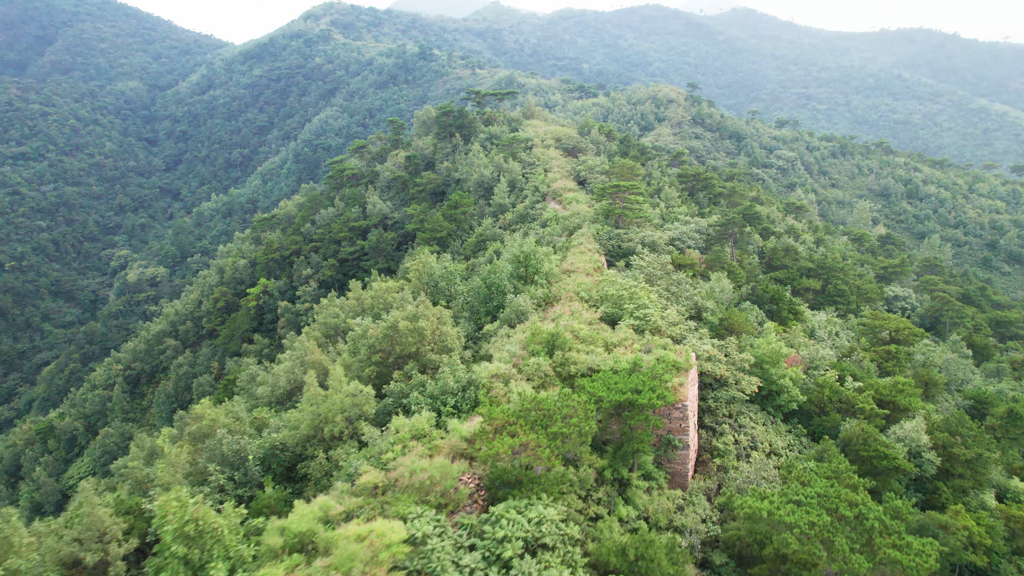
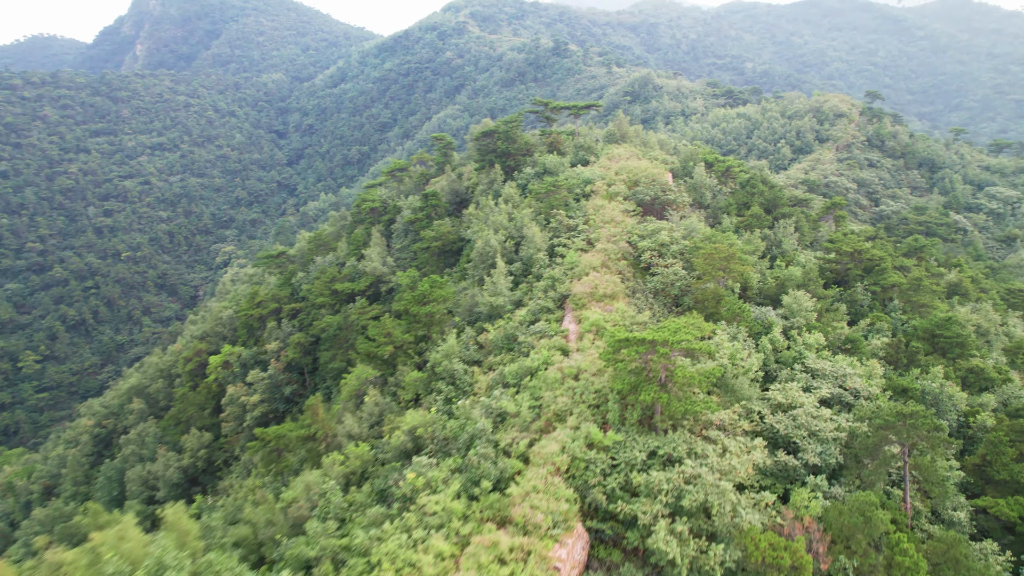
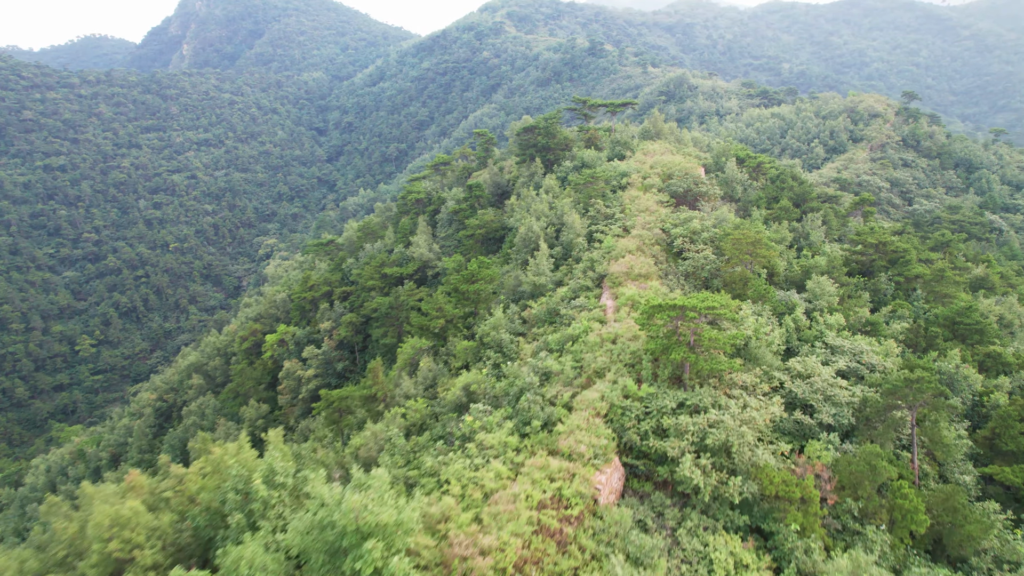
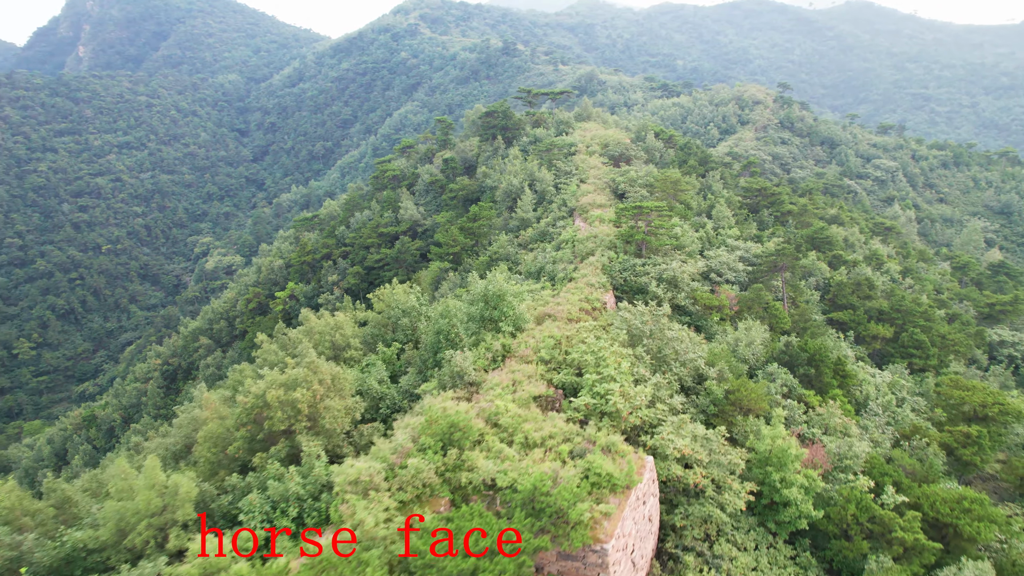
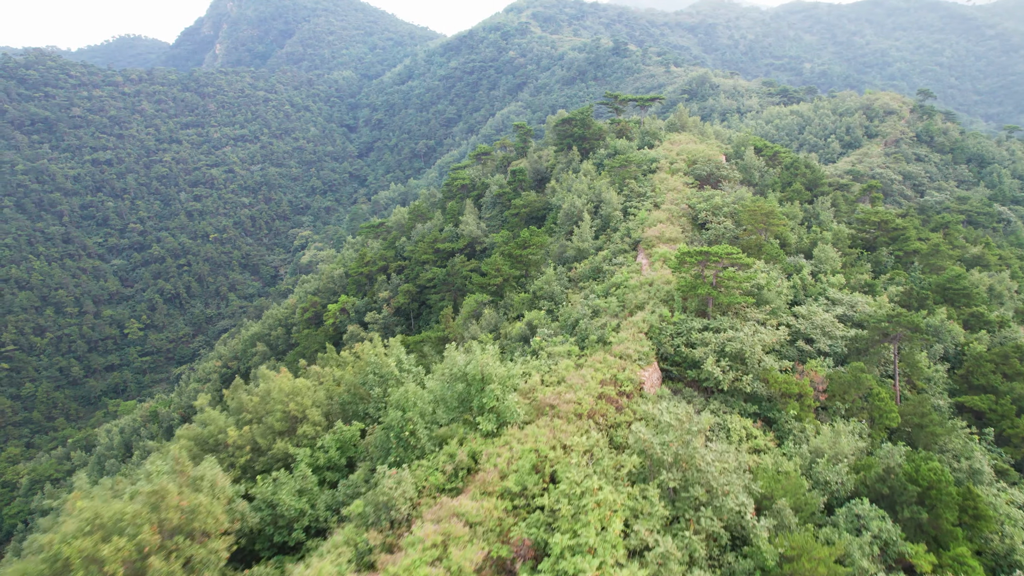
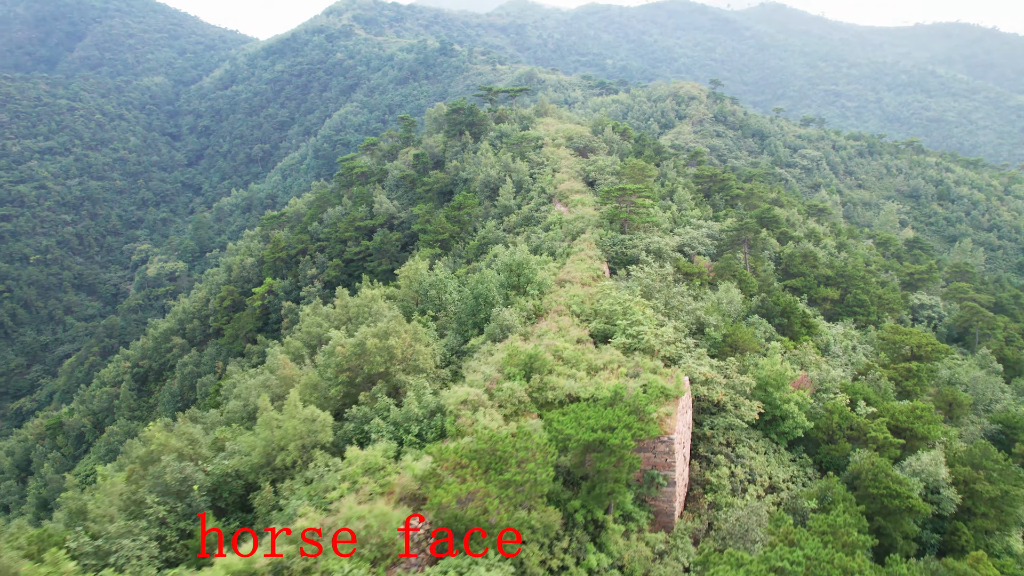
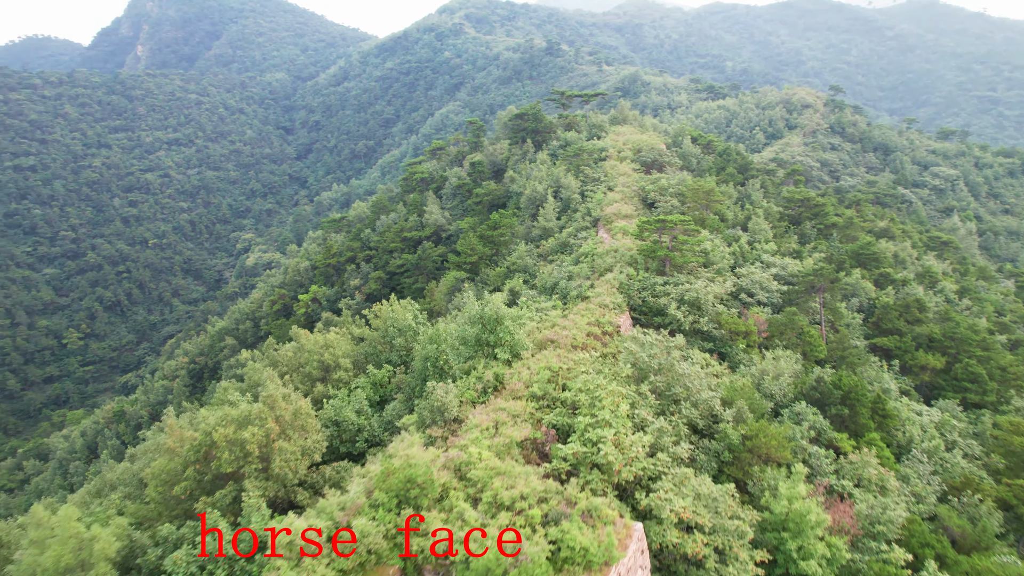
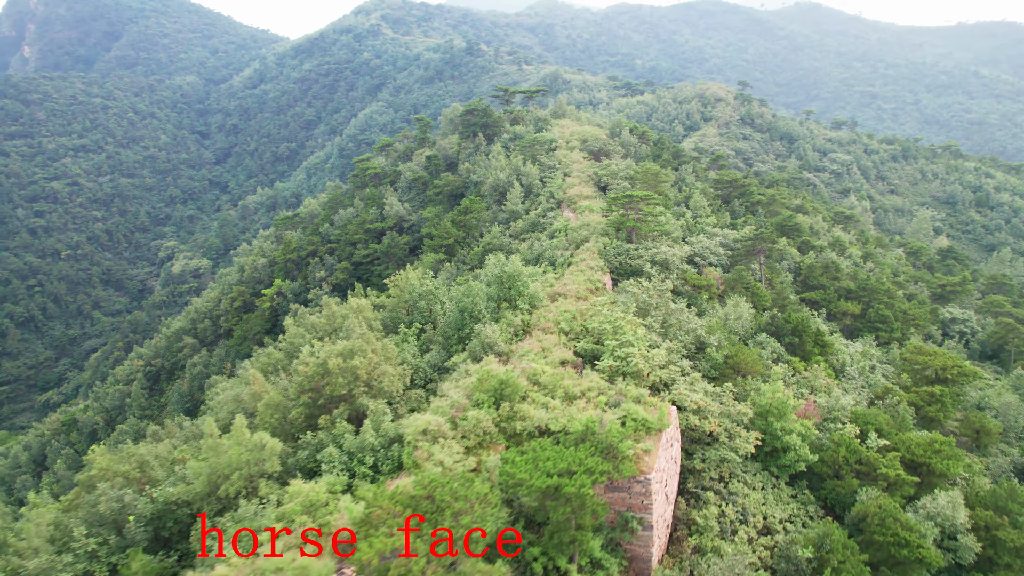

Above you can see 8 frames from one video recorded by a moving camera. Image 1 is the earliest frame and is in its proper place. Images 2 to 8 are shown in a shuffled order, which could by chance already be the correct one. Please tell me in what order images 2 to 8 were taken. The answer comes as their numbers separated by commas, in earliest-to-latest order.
6, 8, 4, 7, 5, 3, 2
